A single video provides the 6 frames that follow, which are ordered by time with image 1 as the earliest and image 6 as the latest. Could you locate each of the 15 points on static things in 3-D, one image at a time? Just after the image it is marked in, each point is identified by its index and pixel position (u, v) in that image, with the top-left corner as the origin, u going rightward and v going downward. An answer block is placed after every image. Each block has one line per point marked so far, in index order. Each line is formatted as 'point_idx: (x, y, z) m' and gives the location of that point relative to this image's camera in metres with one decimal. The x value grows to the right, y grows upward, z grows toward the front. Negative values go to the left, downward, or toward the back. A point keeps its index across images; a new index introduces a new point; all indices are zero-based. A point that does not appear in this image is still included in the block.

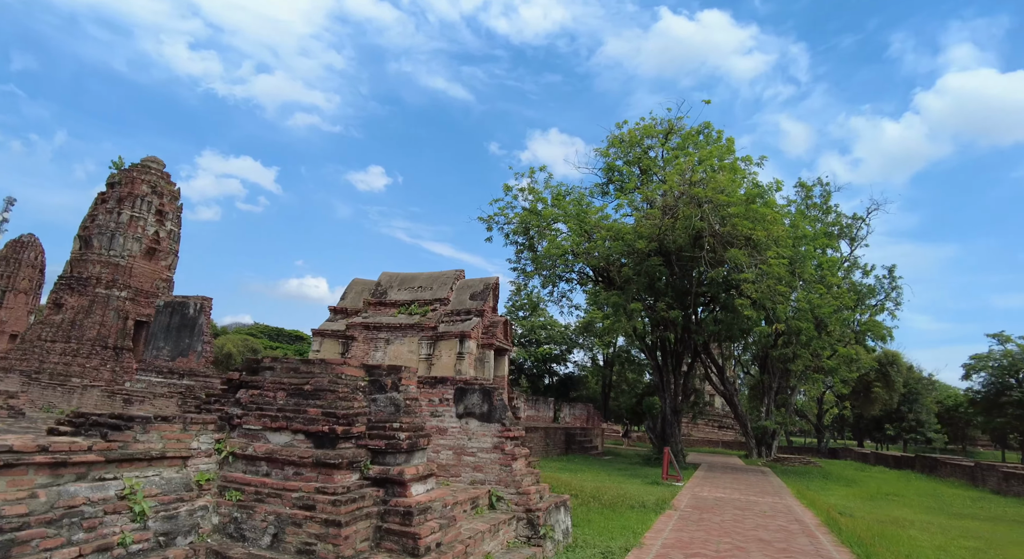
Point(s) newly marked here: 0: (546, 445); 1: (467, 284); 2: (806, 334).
0: (+1.1, -5.3, +18.9) m
1: (-1.2, -0.1, +15.2) m
2: (+9.4, -1.8, +18.9) m
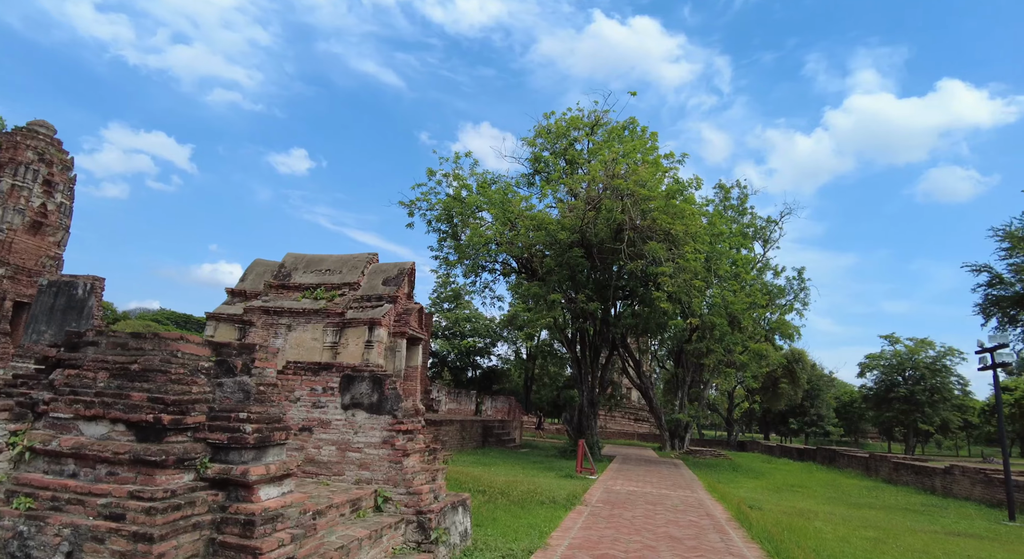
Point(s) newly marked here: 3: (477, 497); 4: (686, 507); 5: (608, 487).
0: (-1.6, -4.9, +18.2) m
1: (-3.2, +0.3, +14.3) m
2: (+6.8, -1.7, +19.2) m
3: (-0.5, -3.1, +8.5) m
4: (+2.5, -3.3, +8.6) m
5: (+1.7, -3.8, +10.7) m
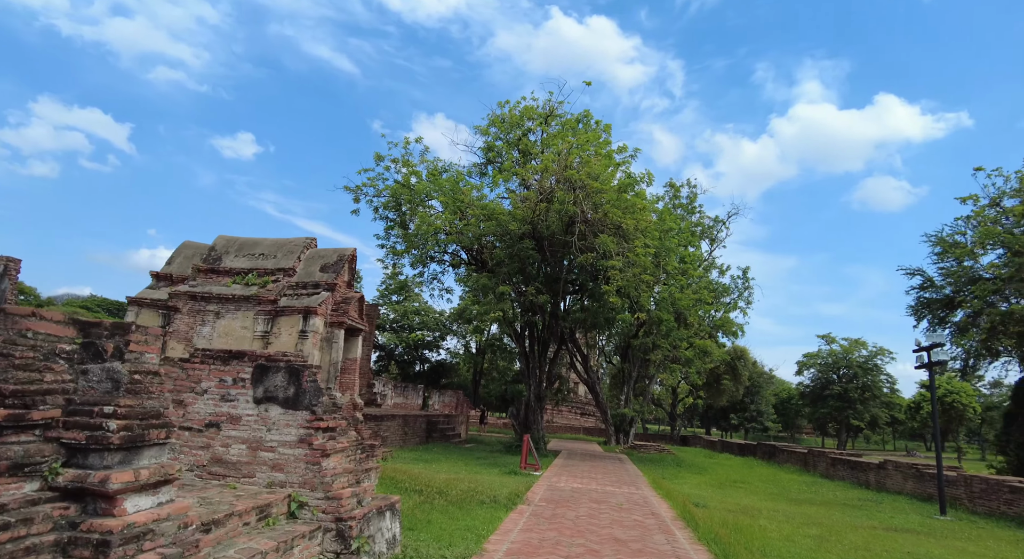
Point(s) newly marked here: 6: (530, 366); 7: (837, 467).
0: (-3.2, -4.6, +17.6) m
1: (-4.4, +0.6, +13.5) m
2: (+5.1, -1.5, +19.3) m
3: (-1.3, -2.9, +7.9) m
4: (+1.7, -3.2, +8.3) m
5: (+0.7, -3.6, +10.3) m
6: (+0.6, -2.9, +19.8) m
7: (+9.1, -5.3, +16.5) m
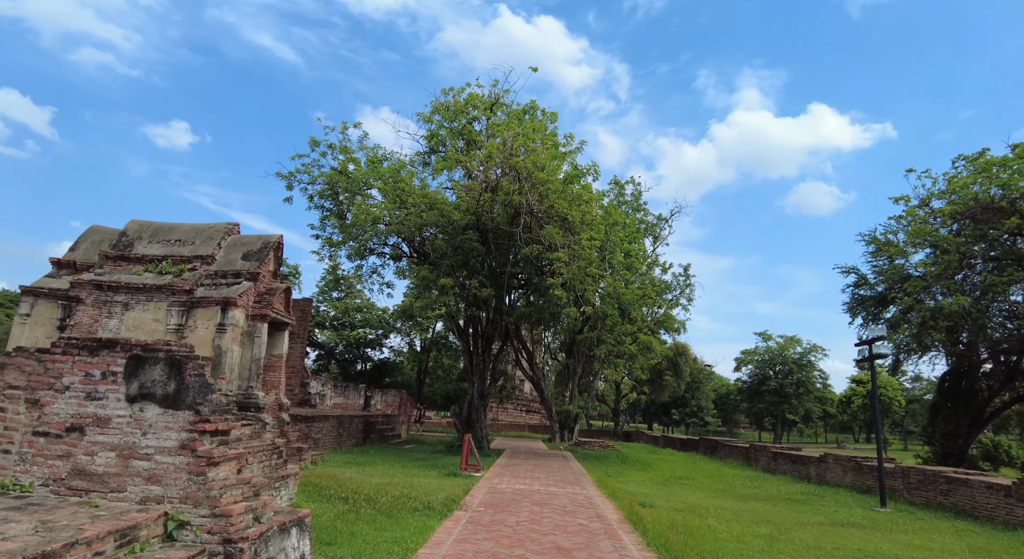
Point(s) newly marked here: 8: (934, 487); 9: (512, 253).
0: (-4.9, -4.4, +16.6) m
1: (-5.7, +0.8, +12.4) m
2: (+3.3, -1.3, +19.0) m
3: (-2.1, -2.8, +7.1) m
4: (+0.8, -3.0, +7.8) m
5: (-0.3, -3.4, +9.7) m
6: (-1.3, -2.7, +19.1) m
7: (+7.5, -5.1, +16.6) m
8: (+7.5, -3.7, +10.5) m
9: (0.0, +0.8, +17.4) m
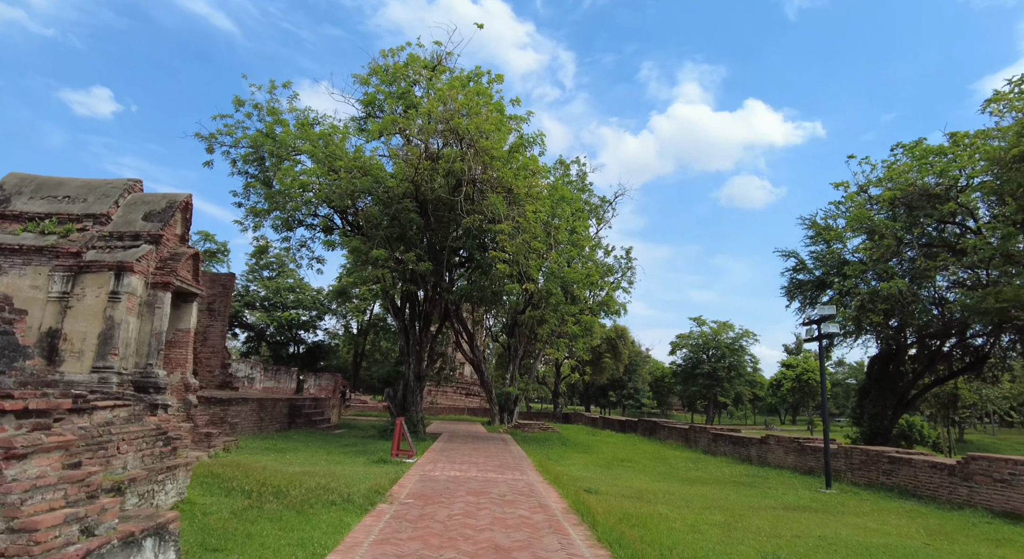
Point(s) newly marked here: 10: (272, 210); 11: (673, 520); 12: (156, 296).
0: (-6.5, -3.6, +15.2) m
1: (-6.8, +1.5, +10.8) m
2: (+1.4, -0.7, +18.3) m
3: (-2.8, -2.3, +6.1) m
4: (0.0, -2.6, +7.0) m
5: (-1.3, -2.9, +8.8) m
6: (-3.1, -1.9, +18.0) m
7: (+5.8, -4.6, +16.5) m
8: (+6.4, -3.3, +10.4) m
9: (-1.6, +1.5, +16.3) m
10: (-7.7, +2.2, +18.9) m
11: (+1.8, -2.7, +6.6) m
12: (-6.1, -0.3, +10.1) m
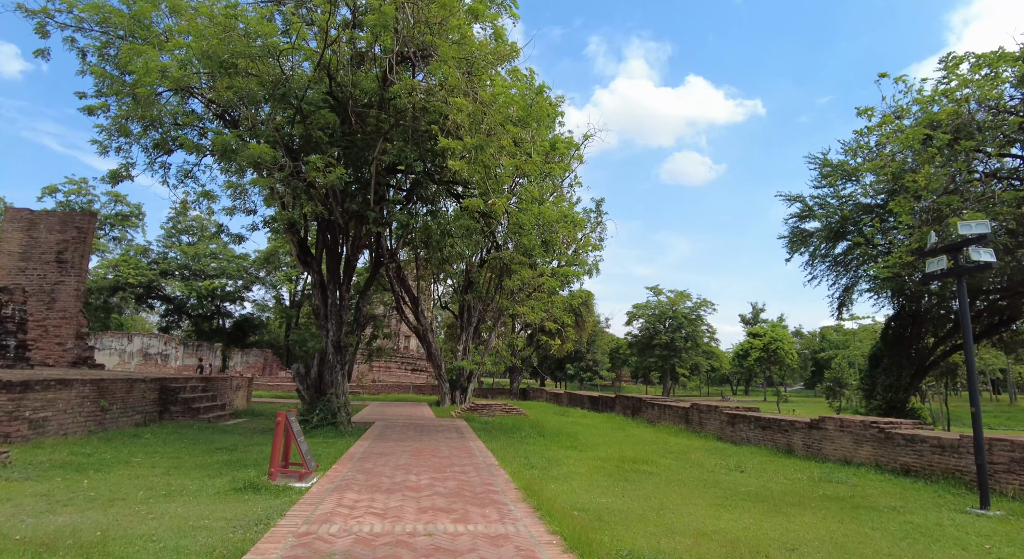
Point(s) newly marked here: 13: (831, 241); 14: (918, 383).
0: (-7.3, -2.3, +10.3) m
1: (-7.1, +2.6, +5.7) m
2: (+0.4, +0.8, +14.0) m
3: (-2.8, -1.3, +1.5) m
4: (0.0, -1.6, +2.7) m
5: (-1.5, -1.8, +4.3) m
6: (-4.1, -0.5, +13.3) m
7: (+4.9, -3.2, +12.7) m
8: (+6.1, -2.2, +6.6) m
9: (-2.5, +2.9, +11.7) m
10: (-8.7, +3.7, +13.6) m
11: (+1.8, -1.7, +2.4) m
12: (-6.4, +0.8, +5.1) m
13: (+10.2, +1.3, +18.8) m
14: (+13.3, -3.4, +19.3) m
